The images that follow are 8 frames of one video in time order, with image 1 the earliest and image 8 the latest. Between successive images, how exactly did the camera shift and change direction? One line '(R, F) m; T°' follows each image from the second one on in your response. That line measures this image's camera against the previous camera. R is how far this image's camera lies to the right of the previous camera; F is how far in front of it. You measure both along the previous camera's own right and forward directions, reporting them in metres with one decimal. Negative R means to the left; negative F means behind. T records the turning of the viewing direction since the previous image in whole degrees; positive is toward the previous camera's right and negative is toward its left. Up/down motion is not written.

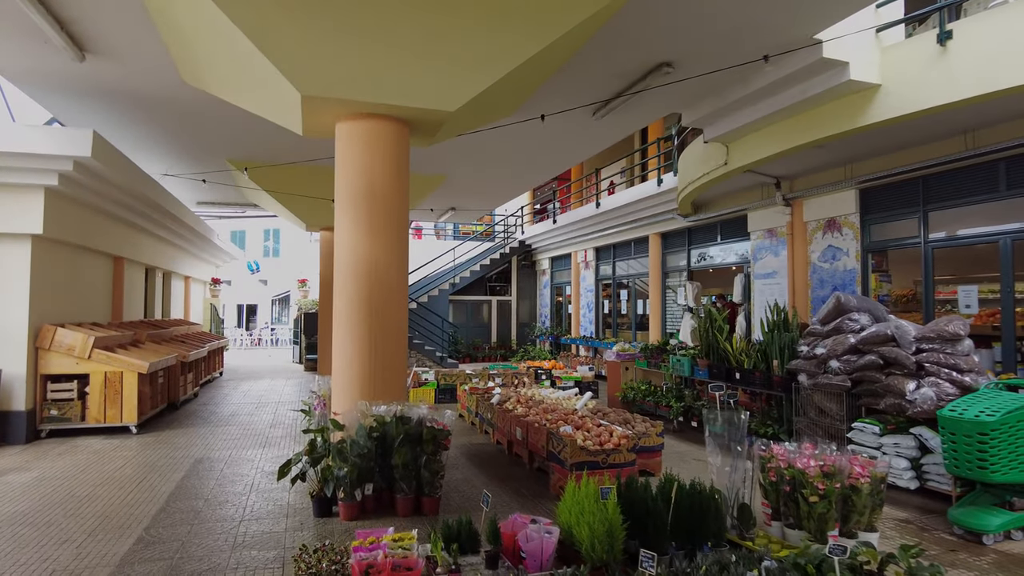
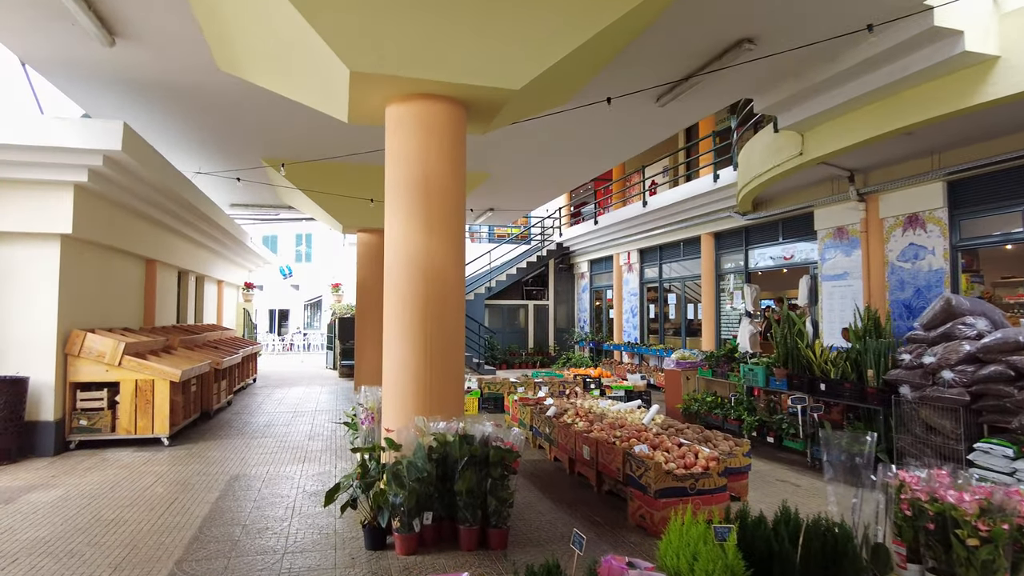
(-0.3, +0.5) m; -2°
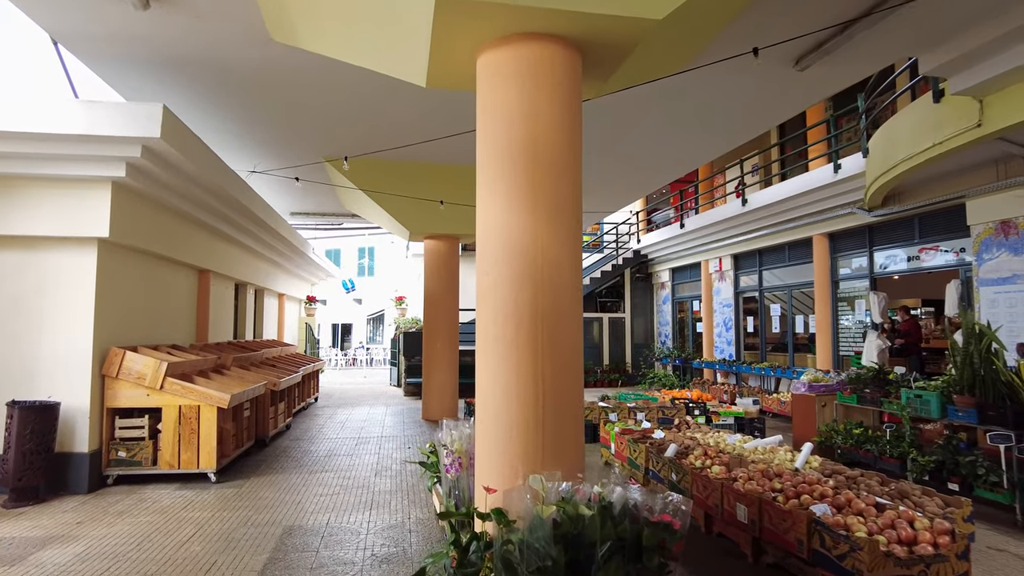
(-0.4, +1.0) m; -5°
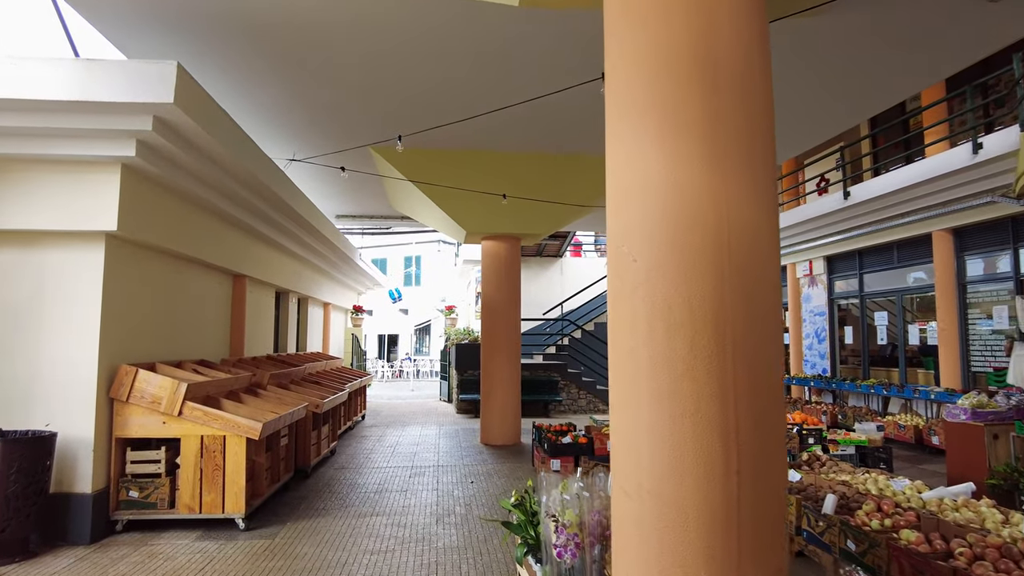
(-0.3, +1.1) m; -4°
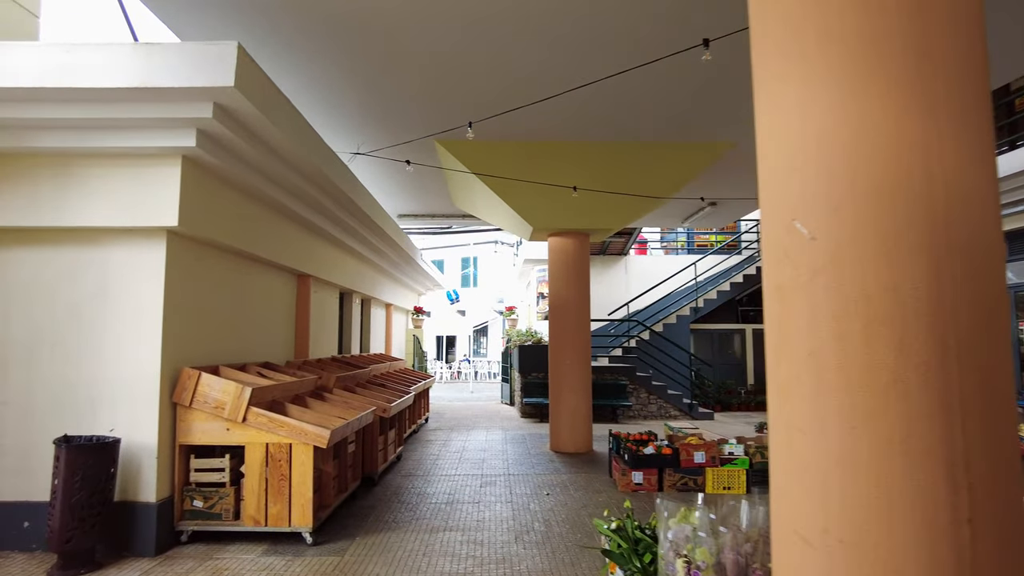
(-0.2, +0.4) m; -5°
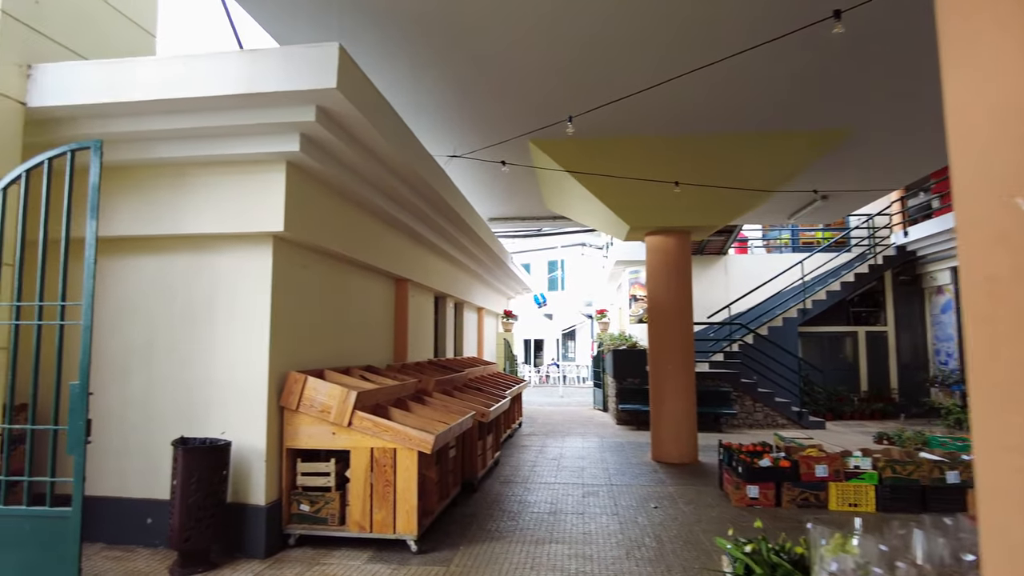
(-0.1, +0.2) m; -7°
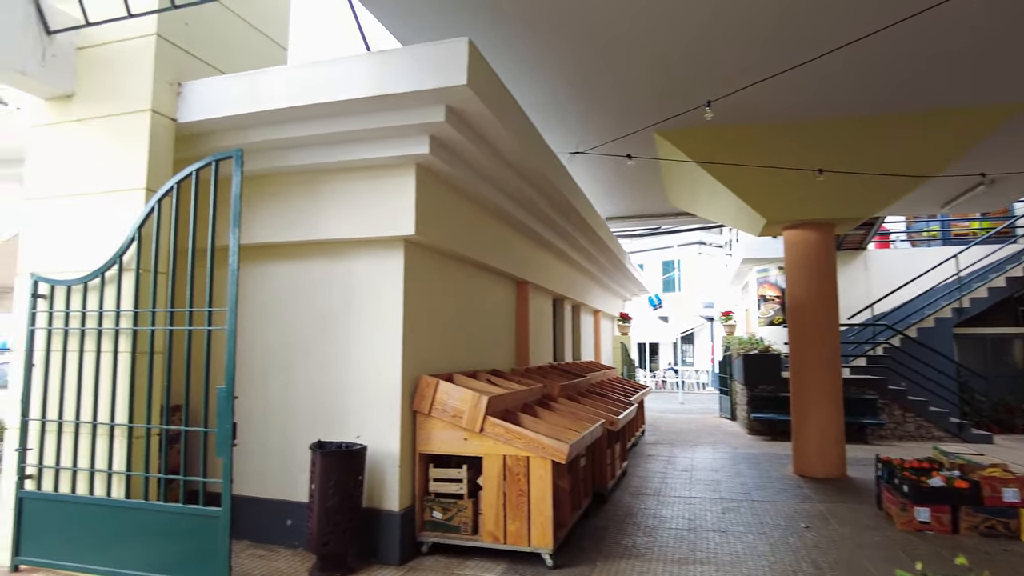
(-0.2, +0.2) m; -9°
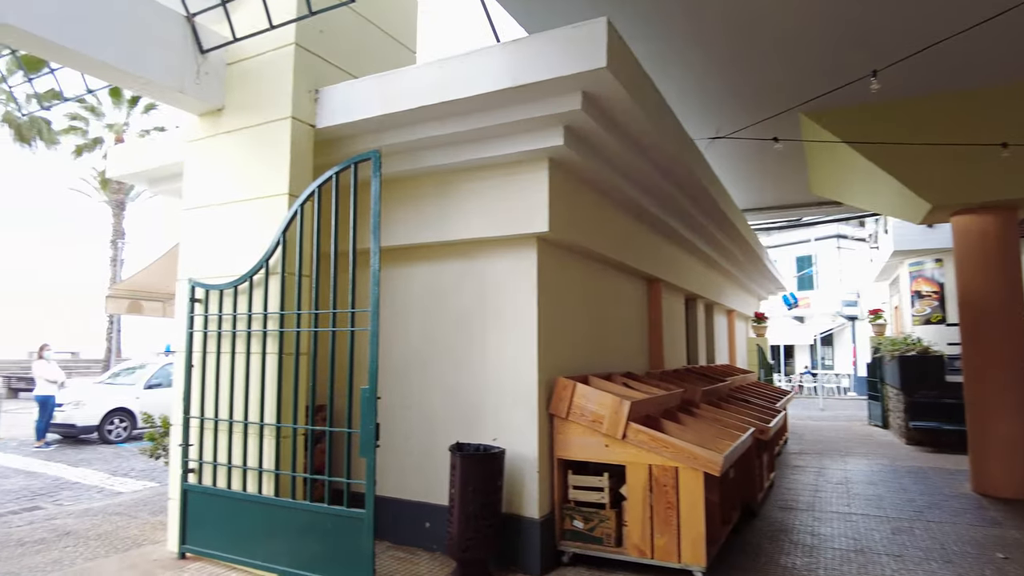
(-0.1, +0.2) m; -10°
